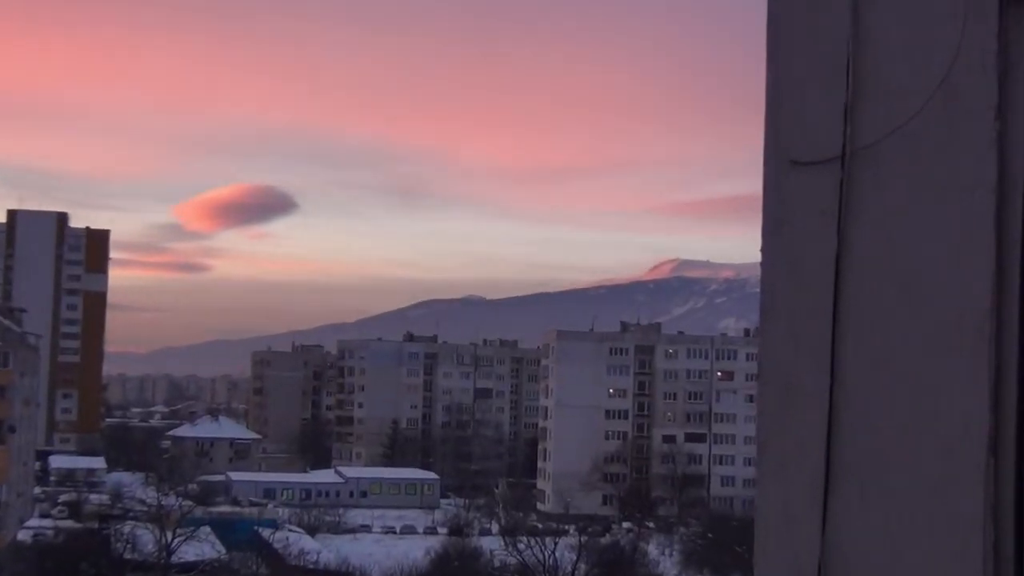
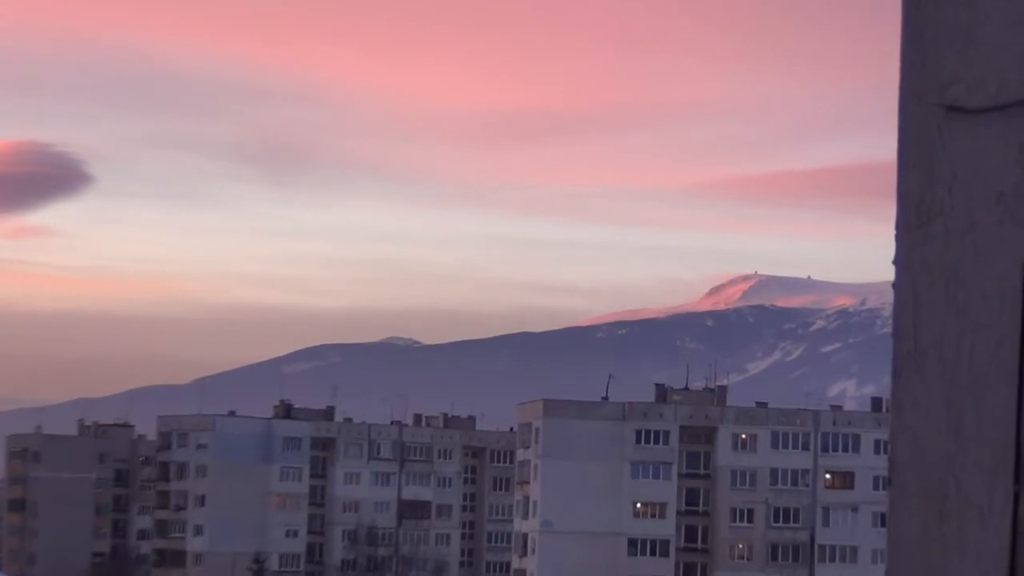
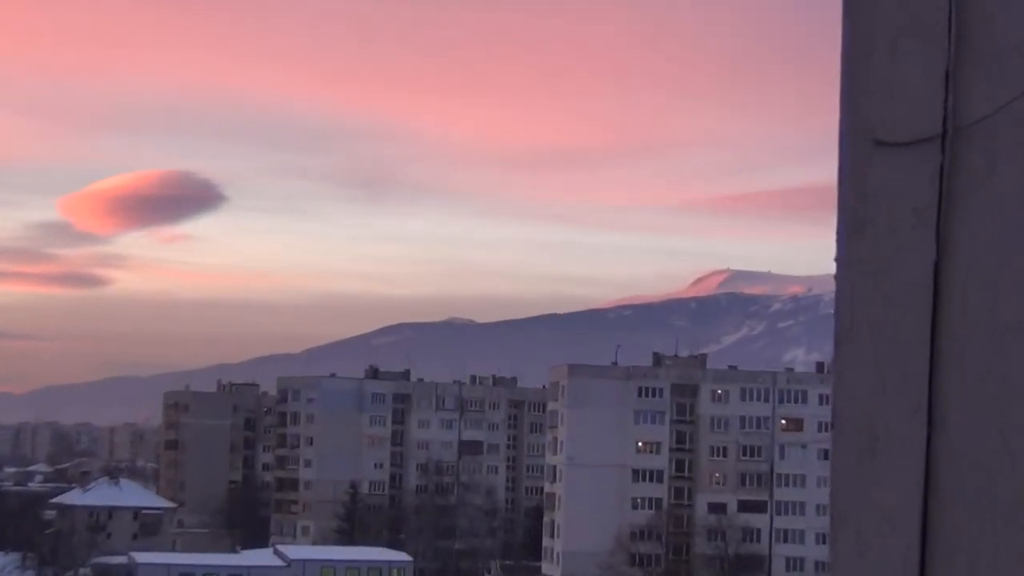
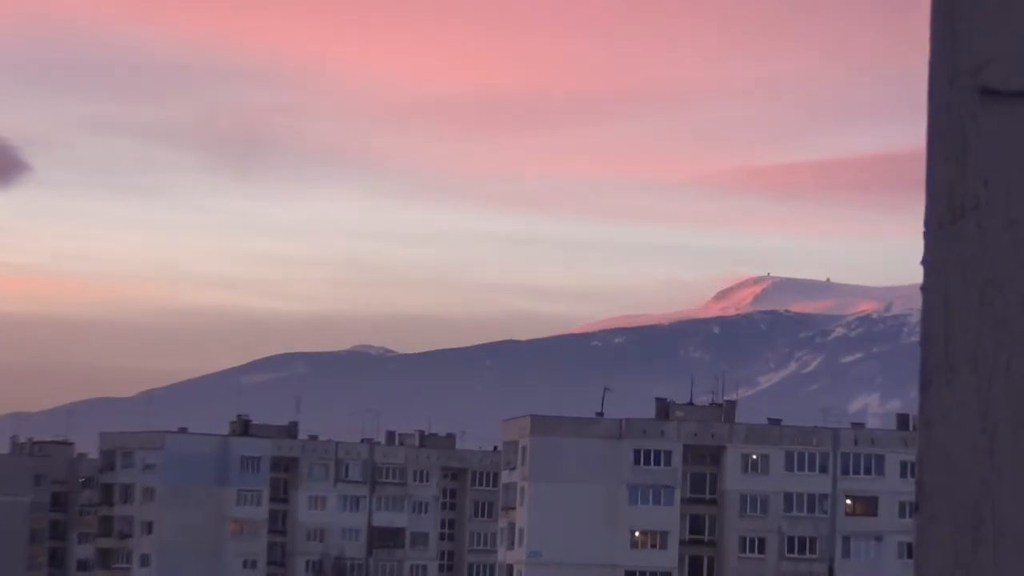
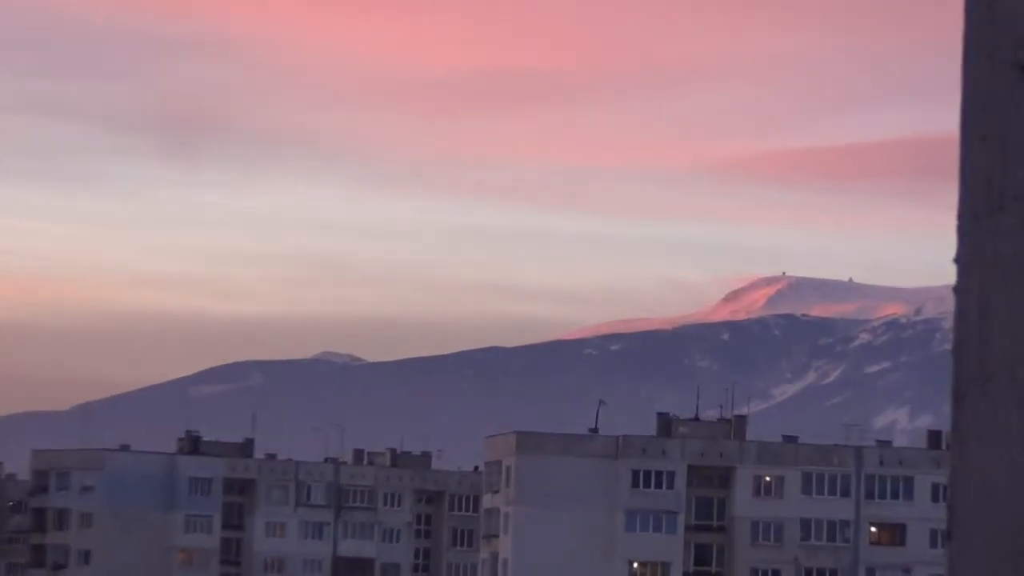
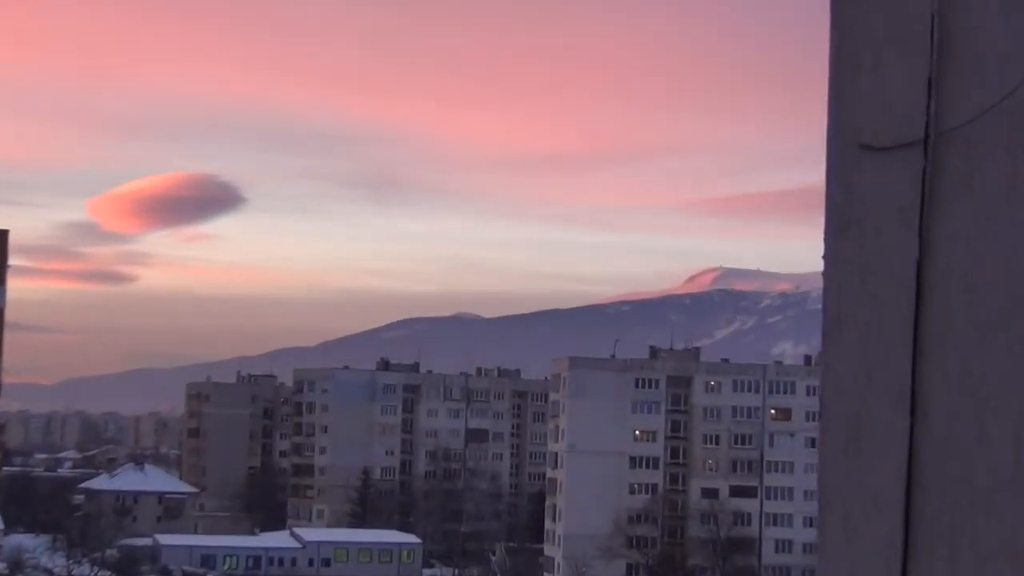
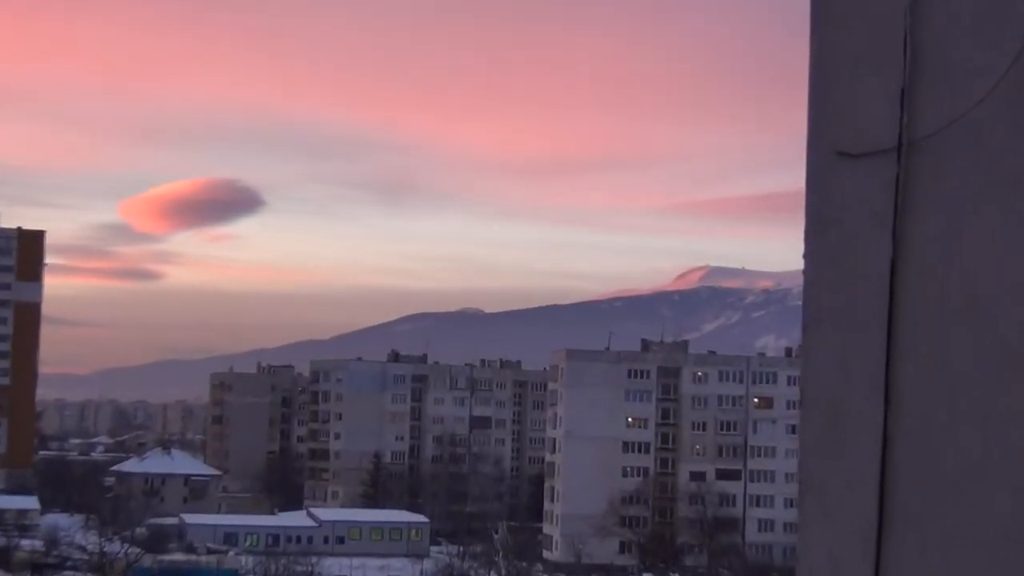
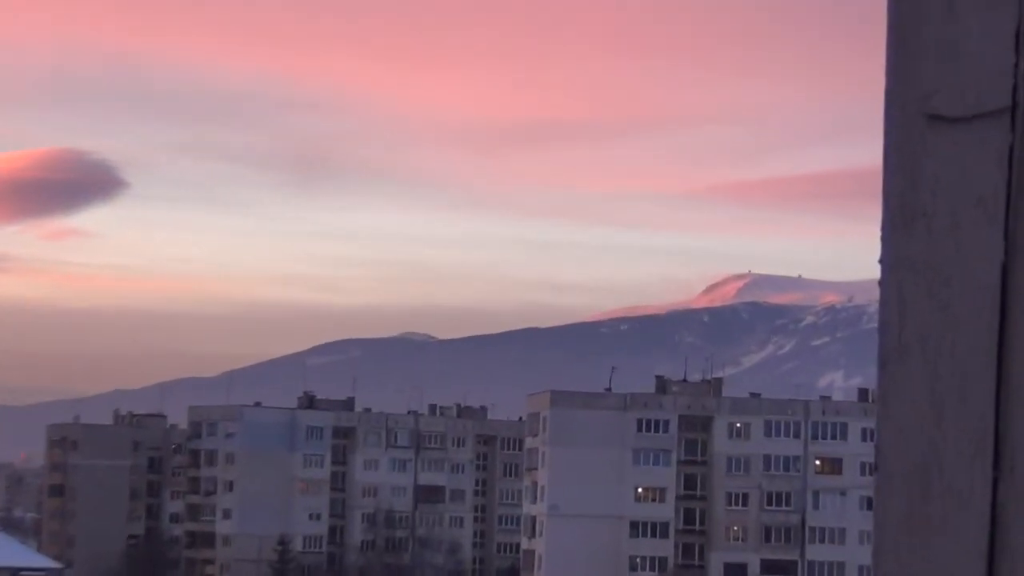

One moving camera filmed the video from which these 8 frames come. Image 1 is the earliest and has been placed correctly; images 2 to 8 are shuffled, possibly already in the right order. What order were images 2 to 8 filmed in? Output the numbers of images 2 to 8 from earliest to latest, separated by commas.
7, 6, 3, 8, 2, 4, 5
